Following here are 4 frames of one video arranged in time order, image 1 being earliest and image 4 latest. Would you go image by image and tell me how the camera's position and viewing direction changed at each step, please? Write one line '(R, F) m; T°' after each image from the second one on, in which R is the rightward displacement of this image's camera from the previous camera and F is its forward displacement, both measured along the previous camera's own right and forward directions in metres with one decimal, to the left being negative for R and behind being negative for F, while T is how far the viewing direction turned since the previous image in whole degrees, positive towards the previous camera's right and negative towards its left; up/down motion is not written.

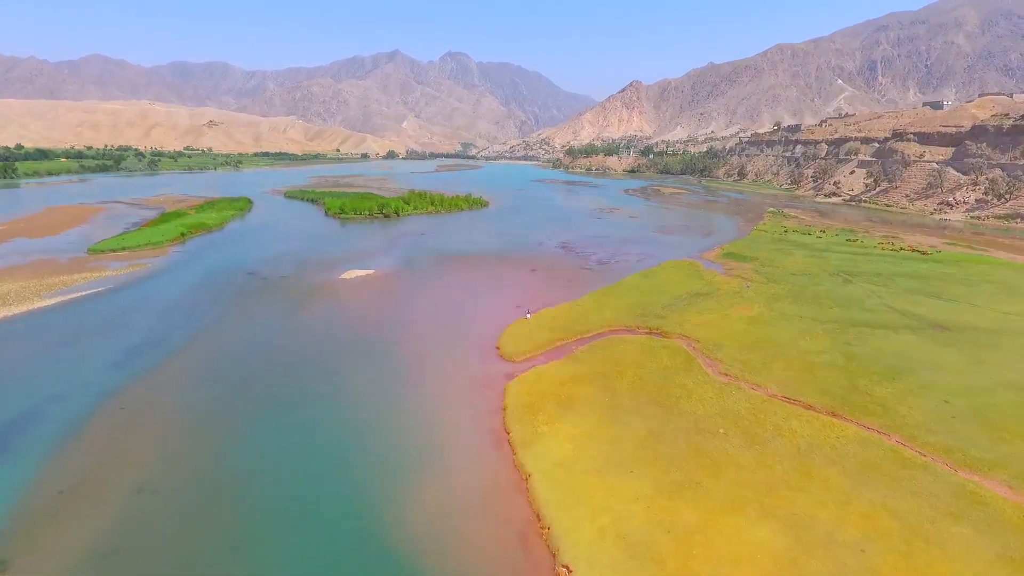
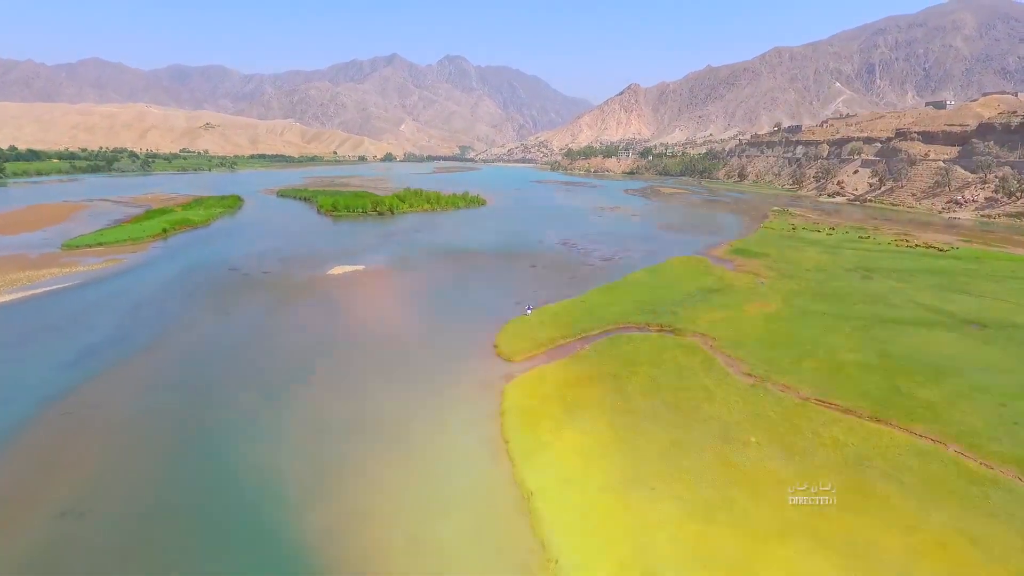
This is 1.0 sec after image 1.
(0.0, +2.6) m; 0°
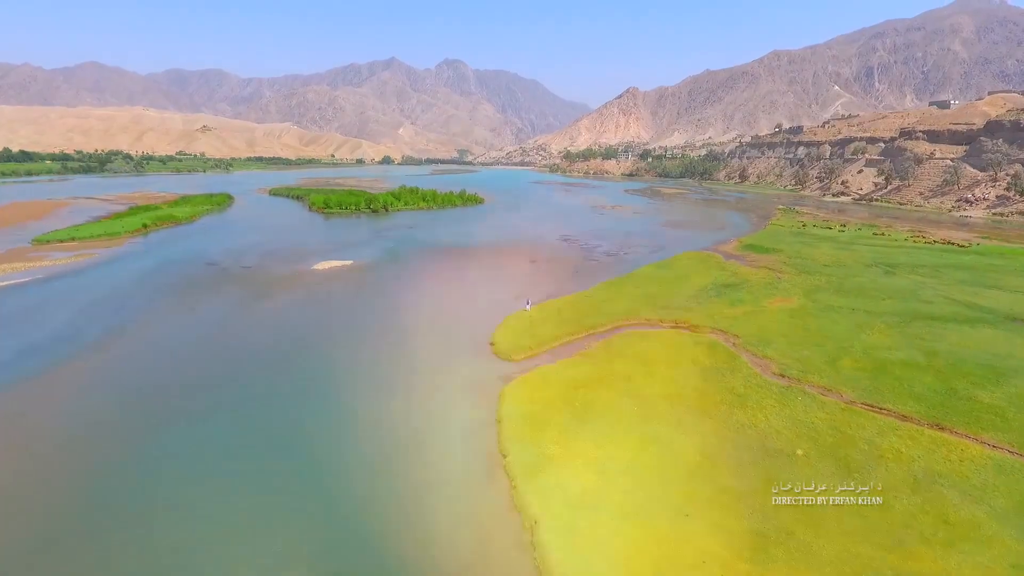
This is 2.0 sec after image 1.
(0.0, +2.8) m; 0°
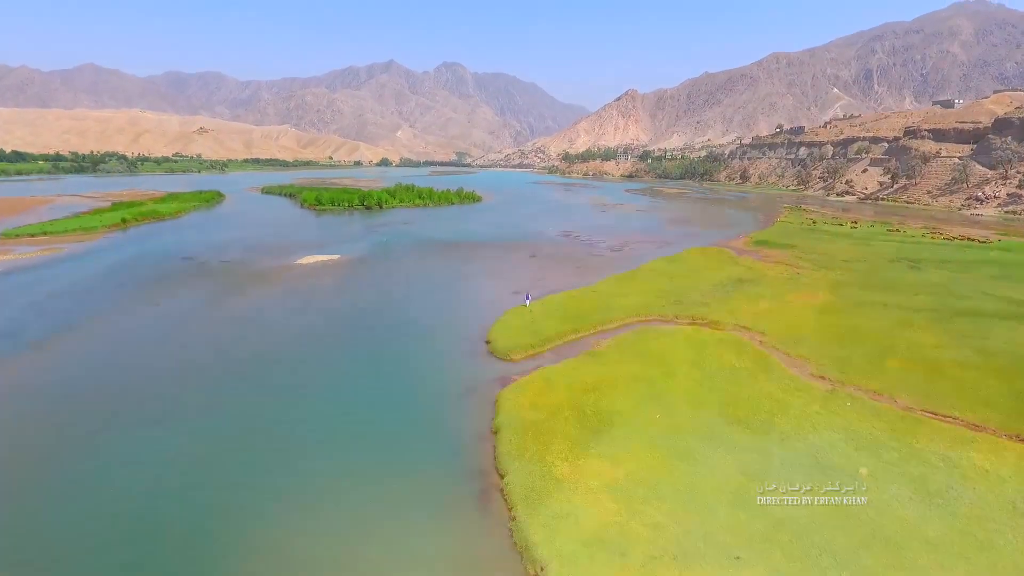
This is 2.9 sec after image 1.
(0.0, +2.6) m; 0°
